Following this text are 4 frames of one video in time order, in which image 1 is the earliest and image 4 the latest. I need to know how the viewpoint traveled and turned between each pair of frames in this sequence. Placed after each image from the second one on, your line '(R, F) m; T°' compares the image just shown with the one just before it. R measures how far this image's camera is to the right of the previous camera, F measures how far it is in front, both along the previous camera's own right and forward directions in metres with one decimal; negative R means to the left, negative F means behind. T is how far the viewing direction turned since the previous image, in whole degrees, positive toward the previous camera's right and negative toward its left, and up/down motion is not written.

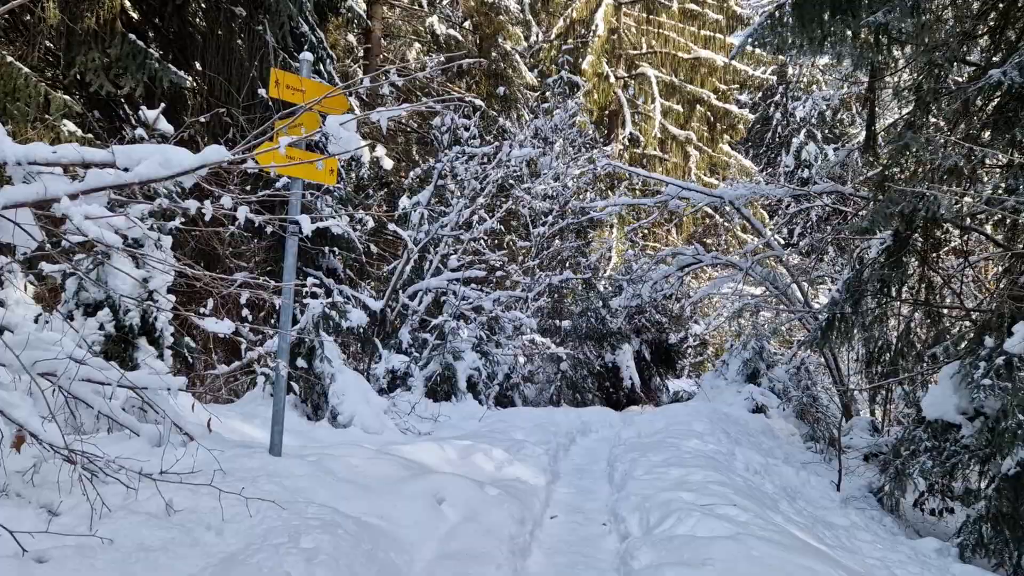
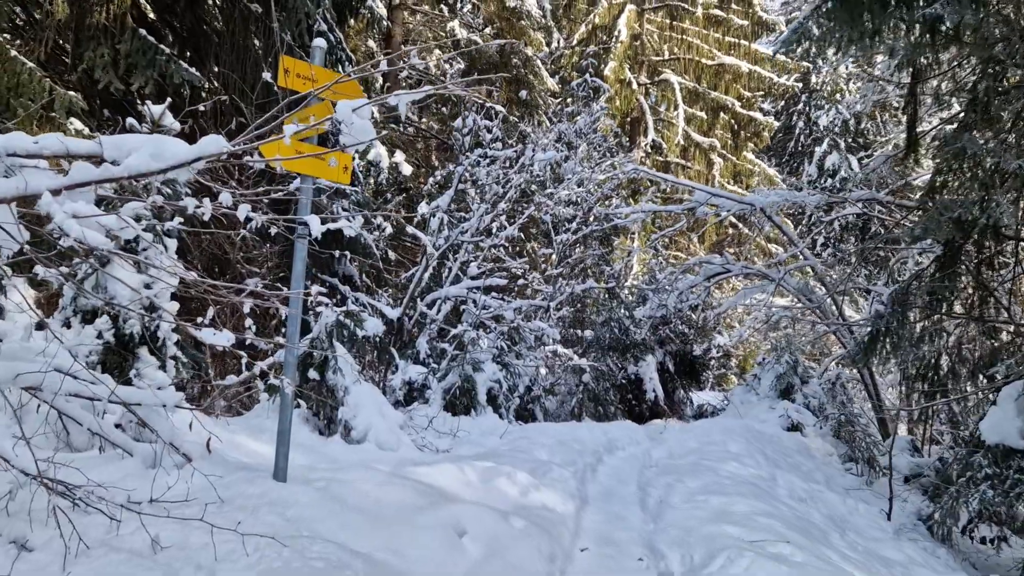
(0.0, +0.3) m; -1°
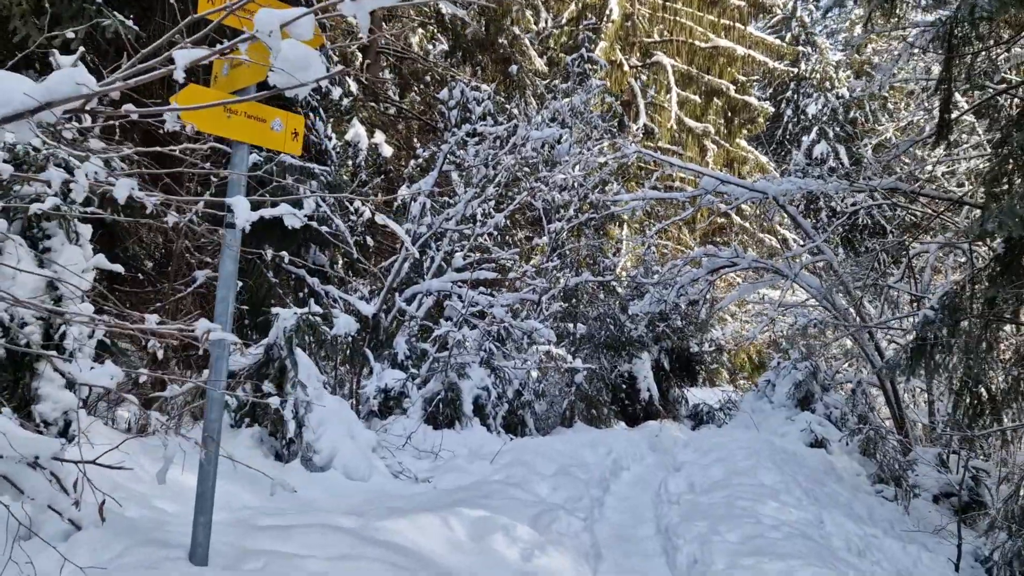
(-0.1, +0.8) m; +1°
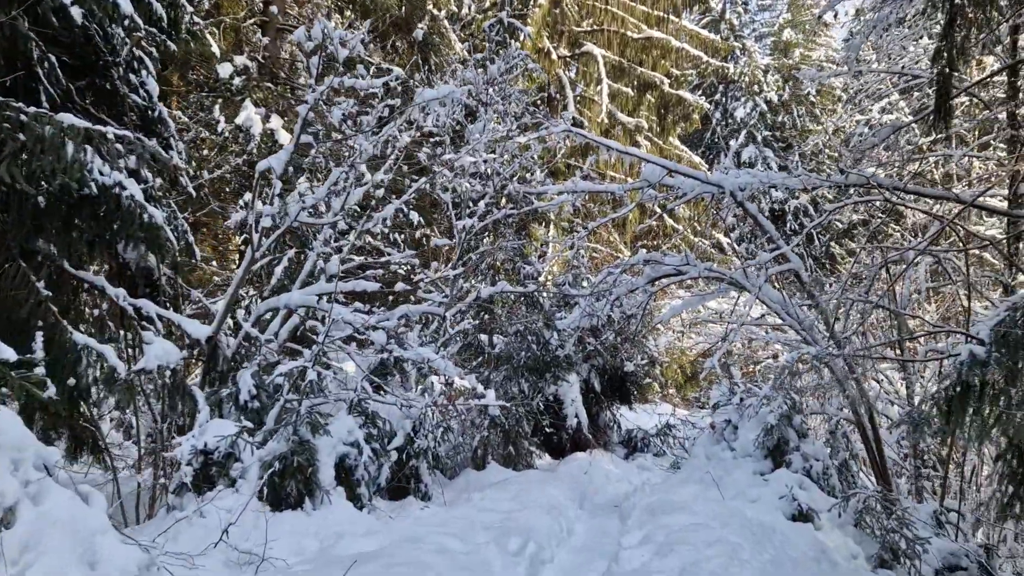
(+0.2, +1.7) m; +5°
